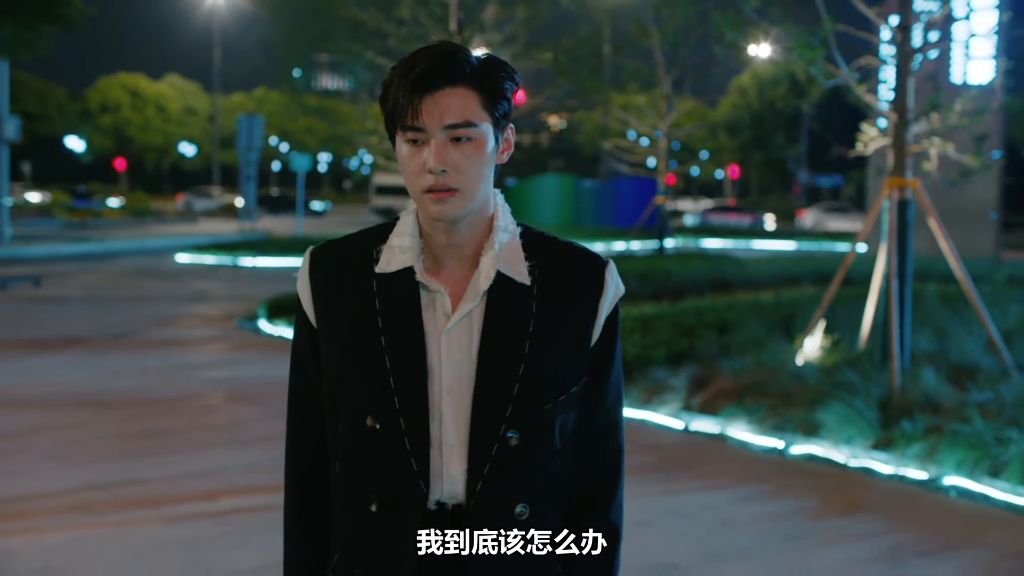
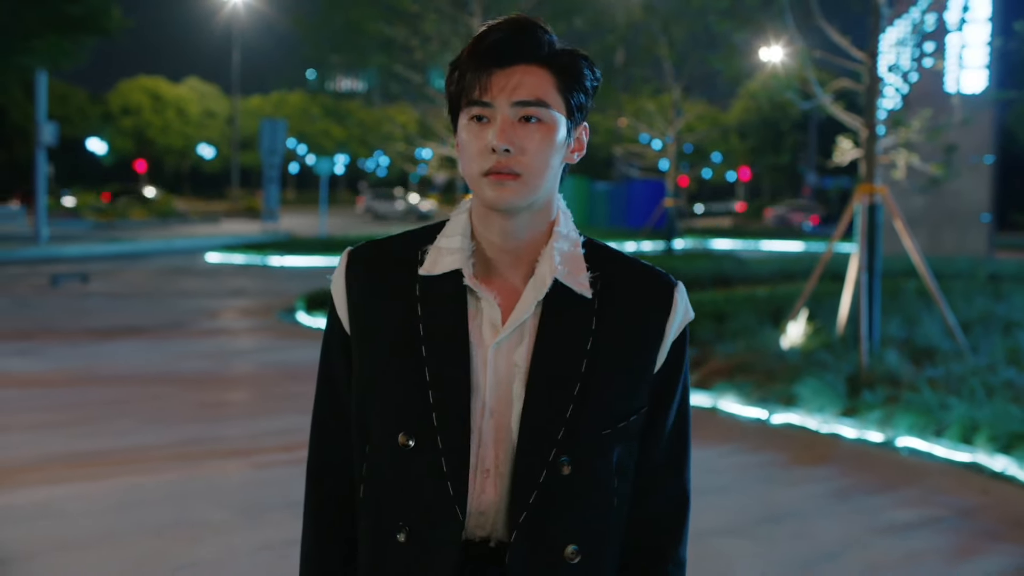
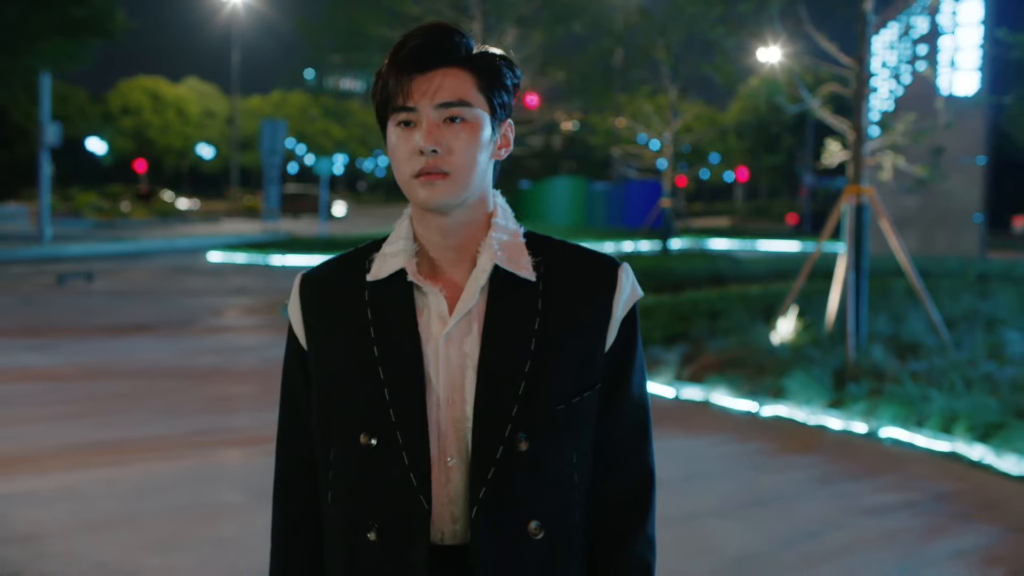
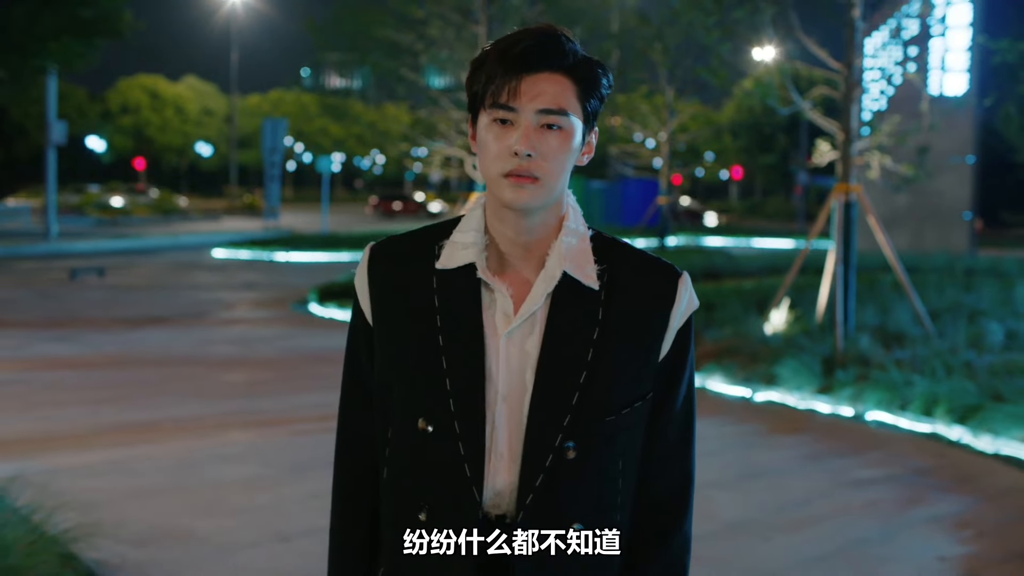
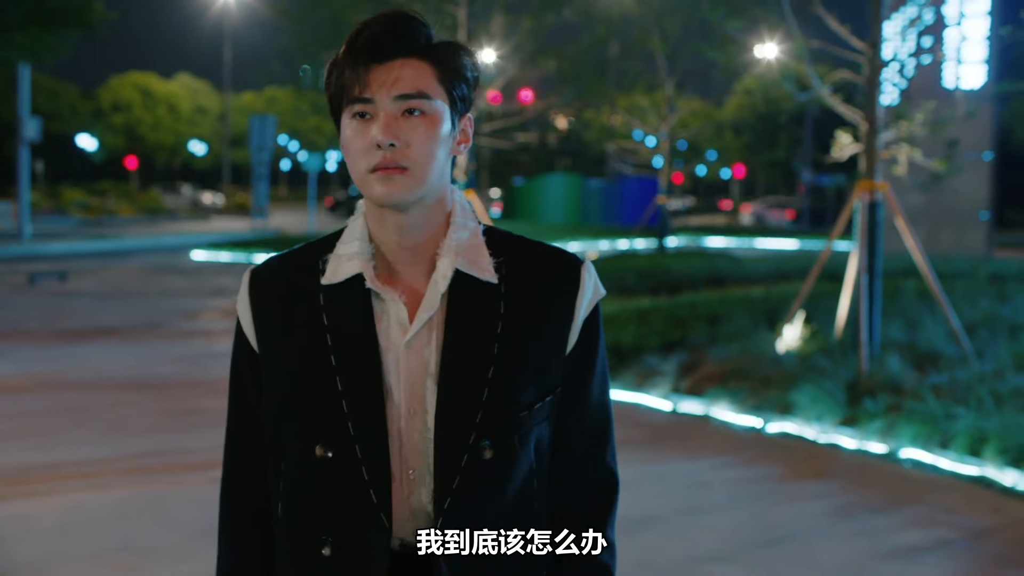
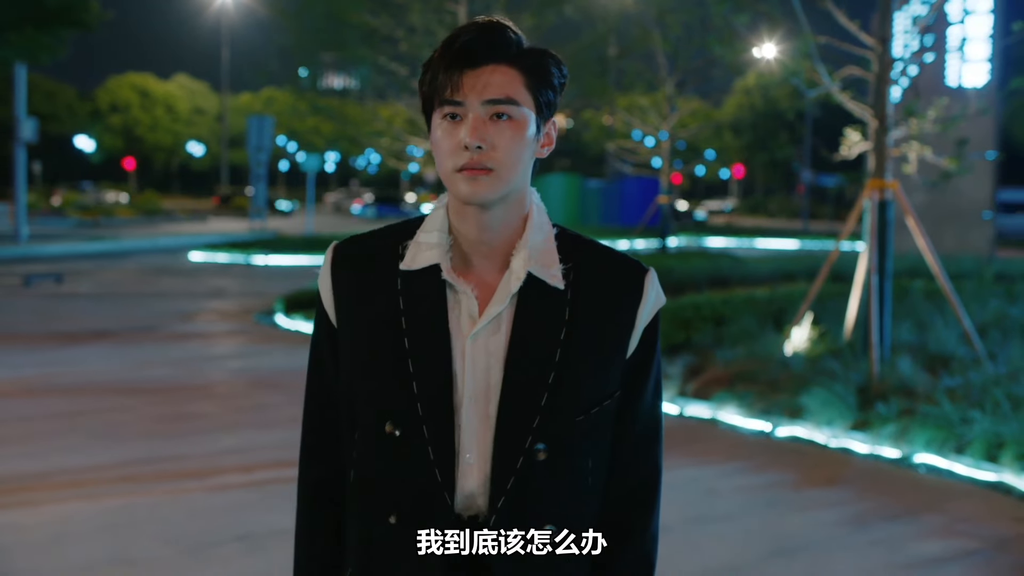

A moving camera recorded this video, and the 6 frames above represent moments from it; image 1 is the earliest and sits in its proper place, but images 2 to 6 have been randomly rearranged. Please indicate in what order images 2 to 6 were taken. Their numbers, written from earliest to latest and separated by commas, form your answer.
6, 5, 2, 3, 4
